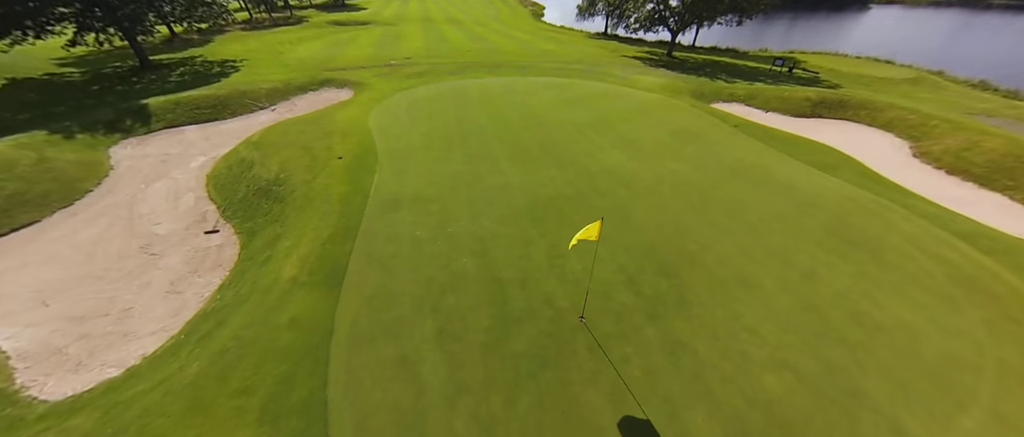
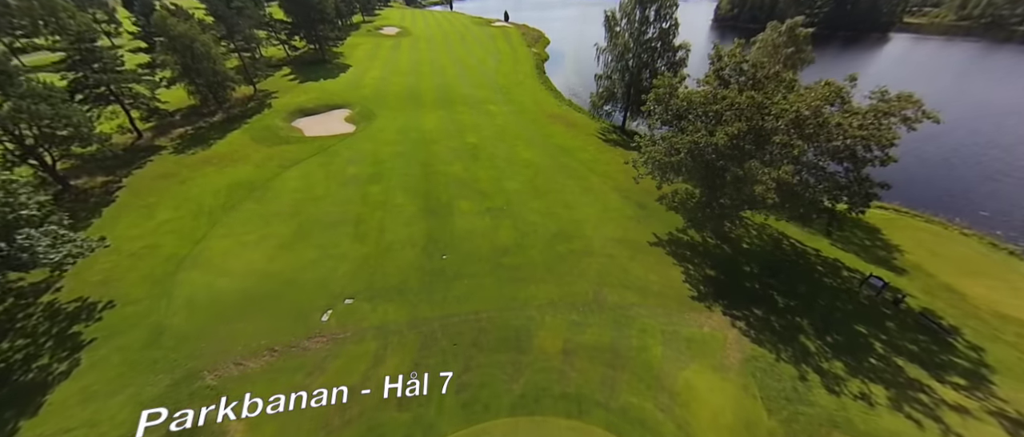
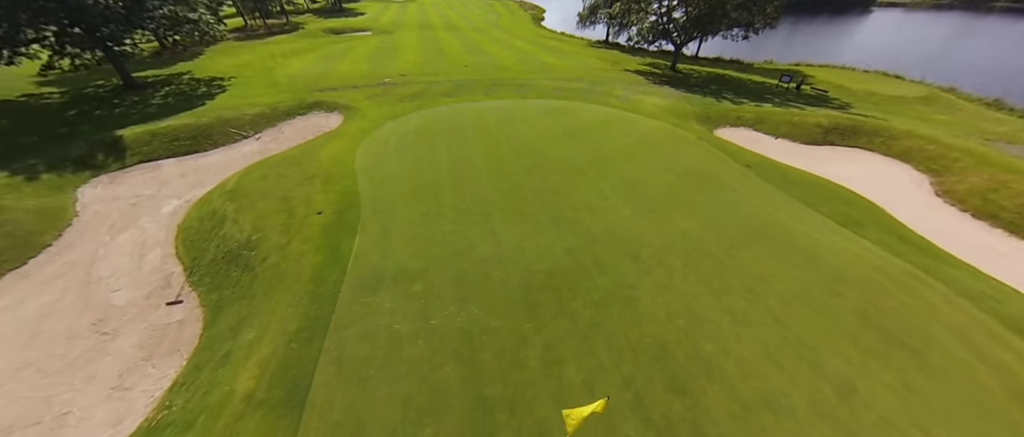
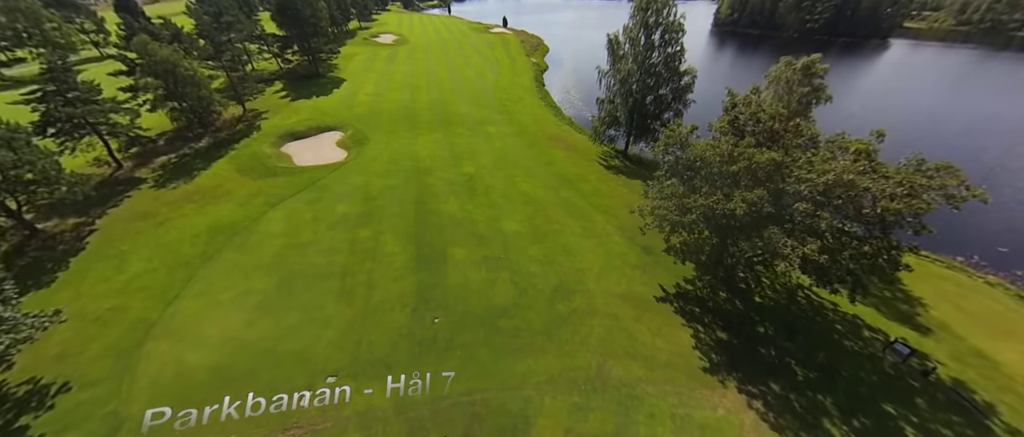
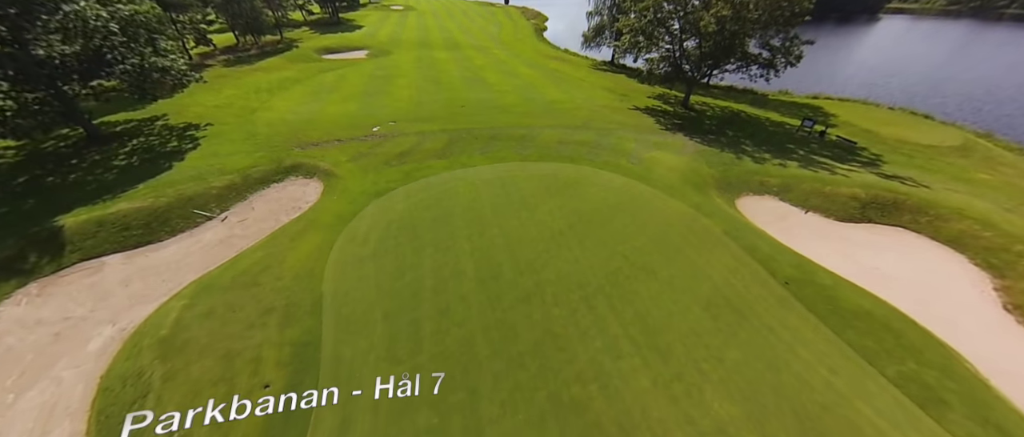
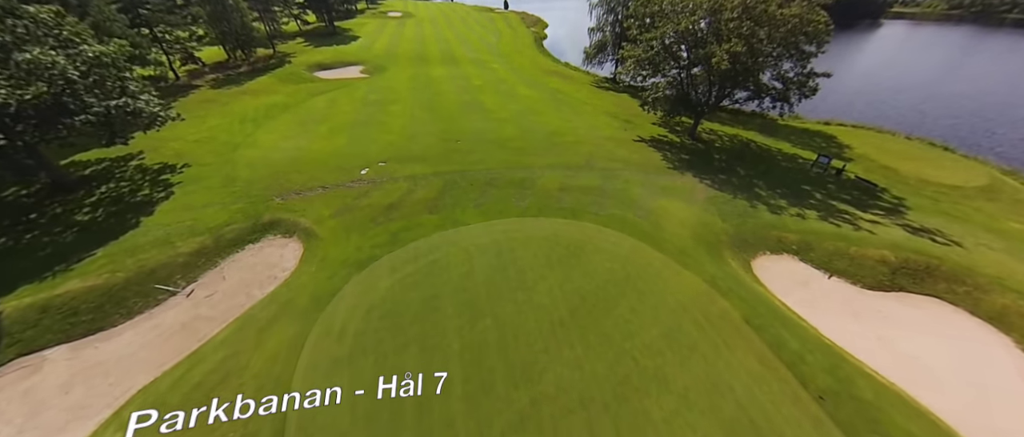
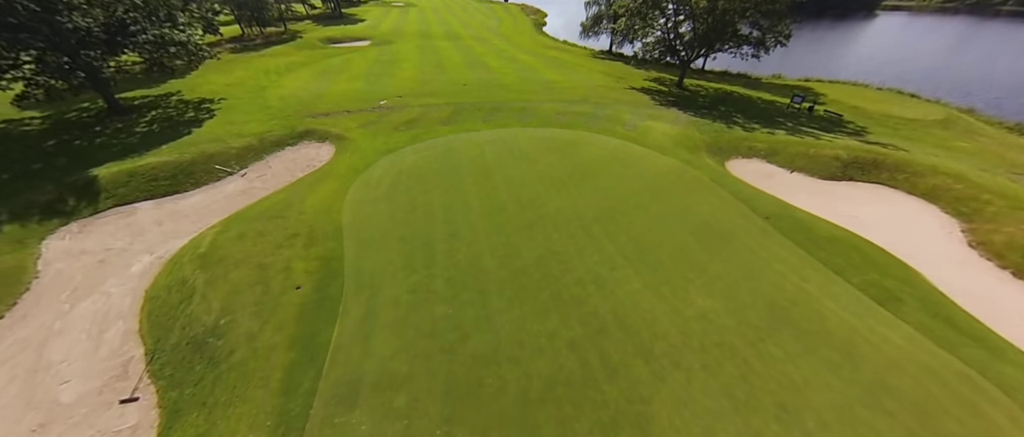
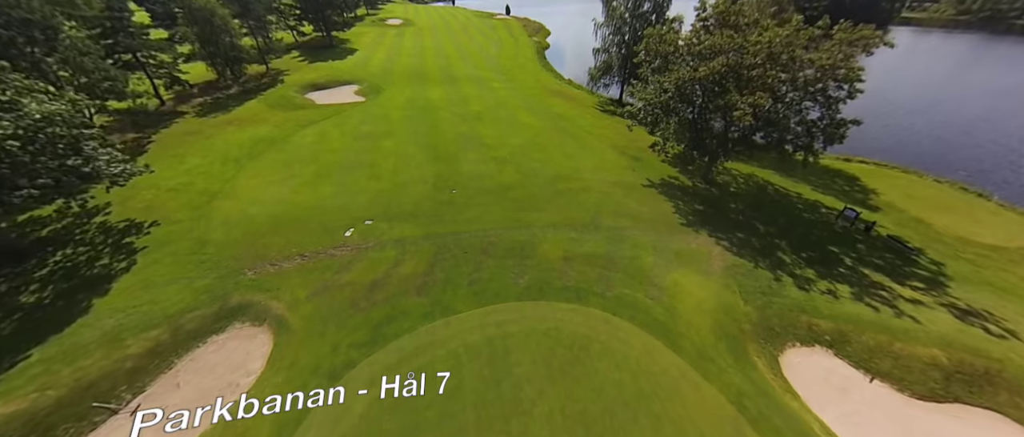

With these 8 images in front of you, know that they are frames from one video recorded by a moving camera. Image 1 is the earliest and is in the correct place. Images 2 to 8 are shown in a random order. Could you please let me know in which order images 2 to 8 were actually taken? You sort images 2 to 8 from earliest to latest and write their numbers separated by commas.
3, 7, 5, 6, 8, 2, 4
